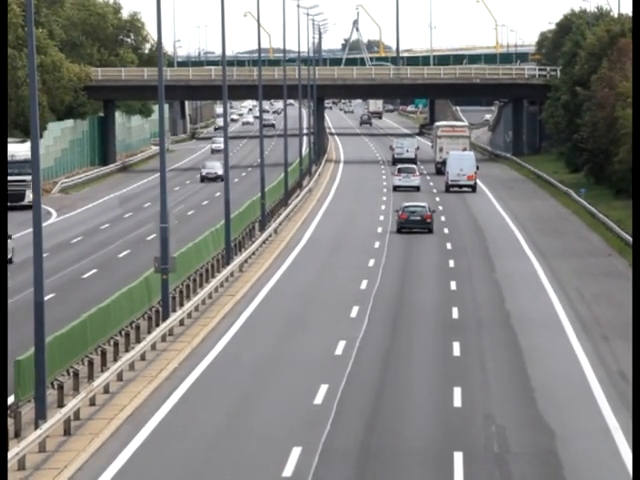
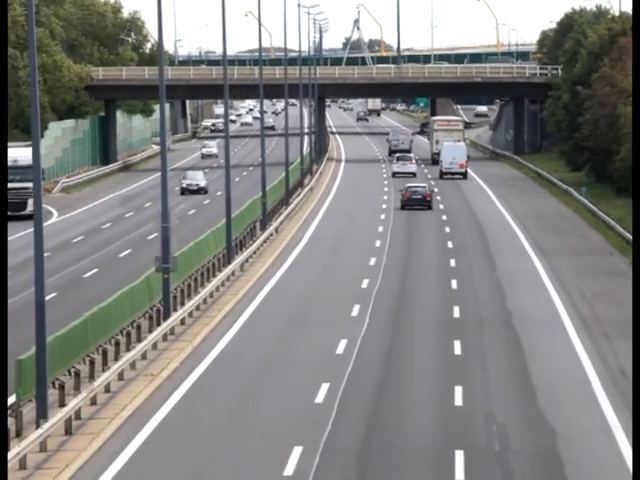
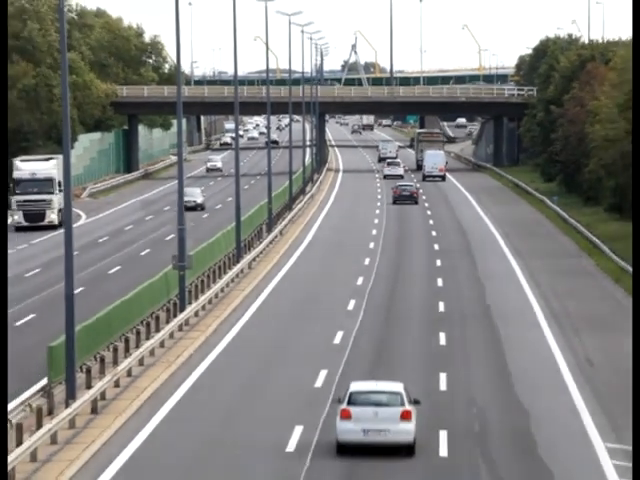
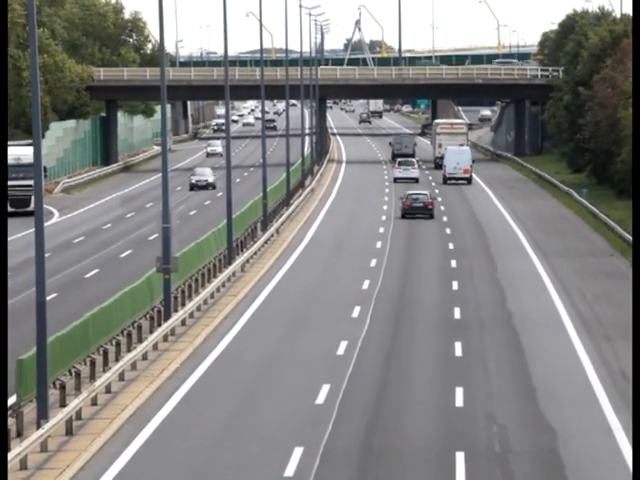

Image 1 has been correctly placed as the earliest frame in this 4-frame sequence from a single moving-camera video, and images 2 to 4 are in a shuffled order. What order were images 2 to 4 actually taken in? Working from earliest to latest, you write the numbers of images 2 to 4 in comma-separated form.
4, 2, 3
